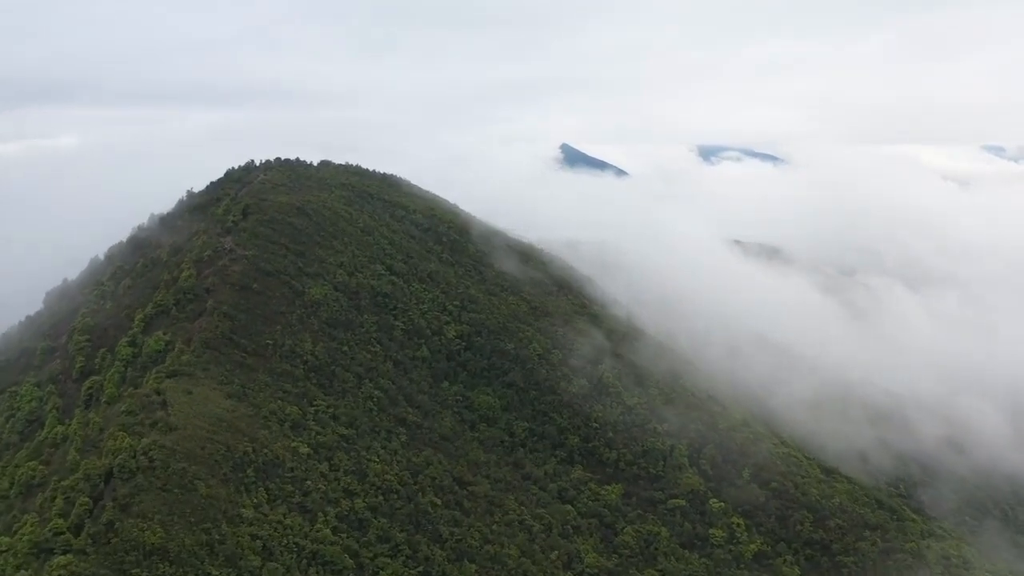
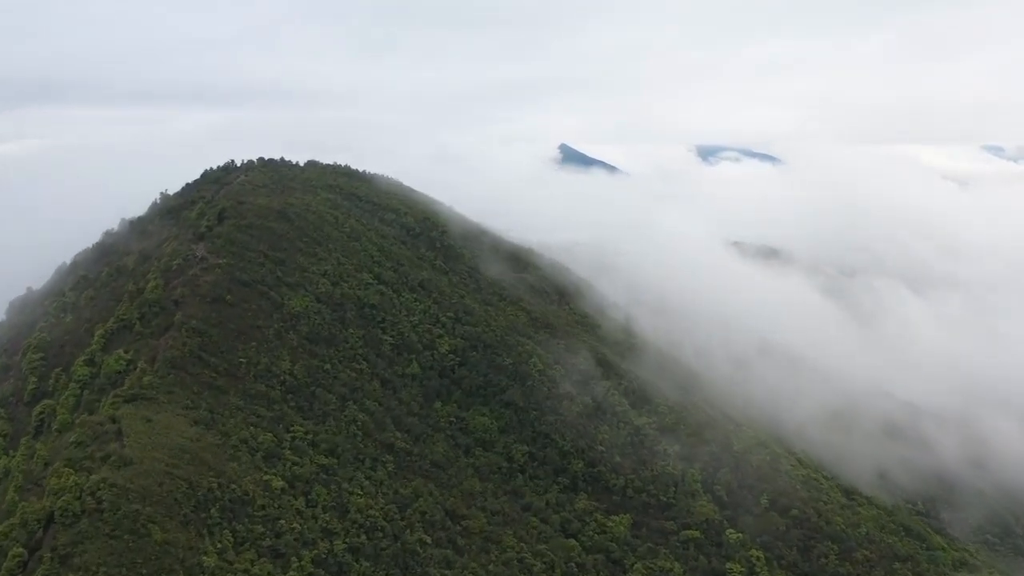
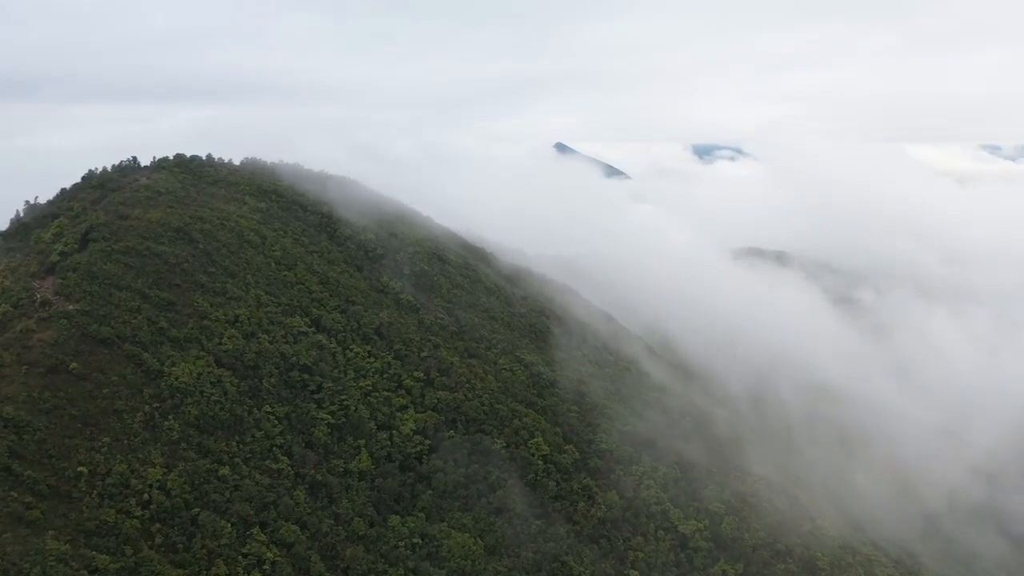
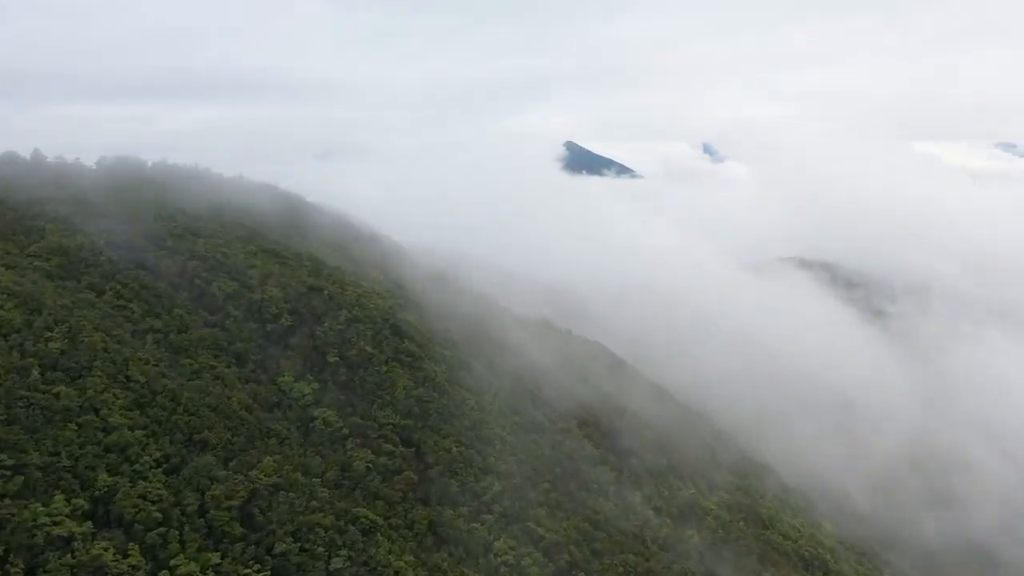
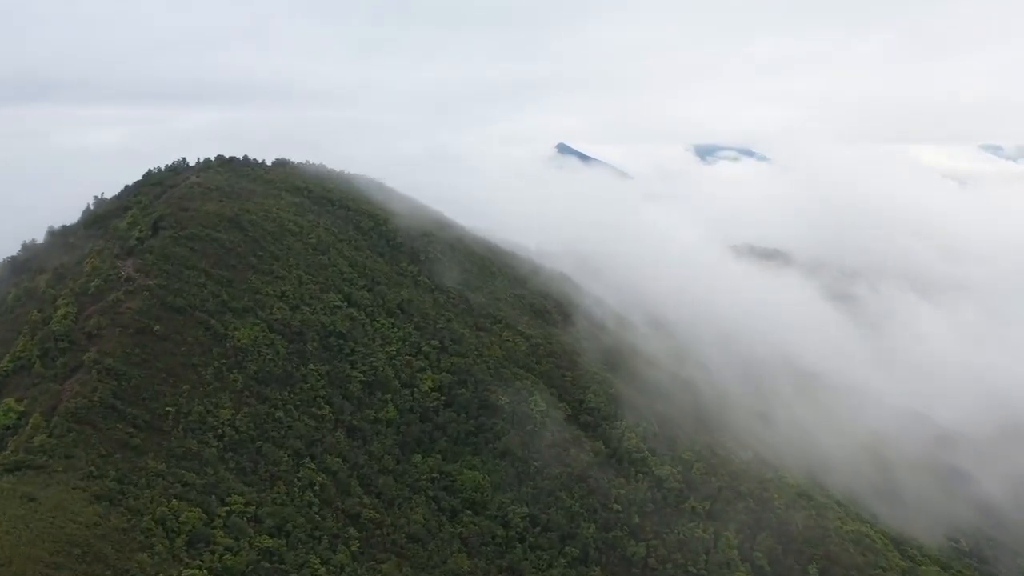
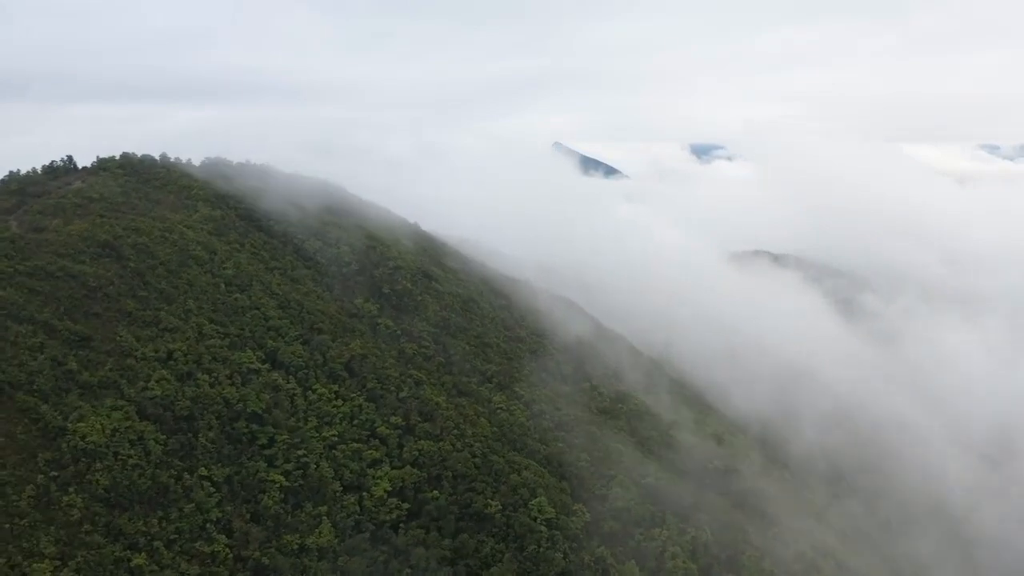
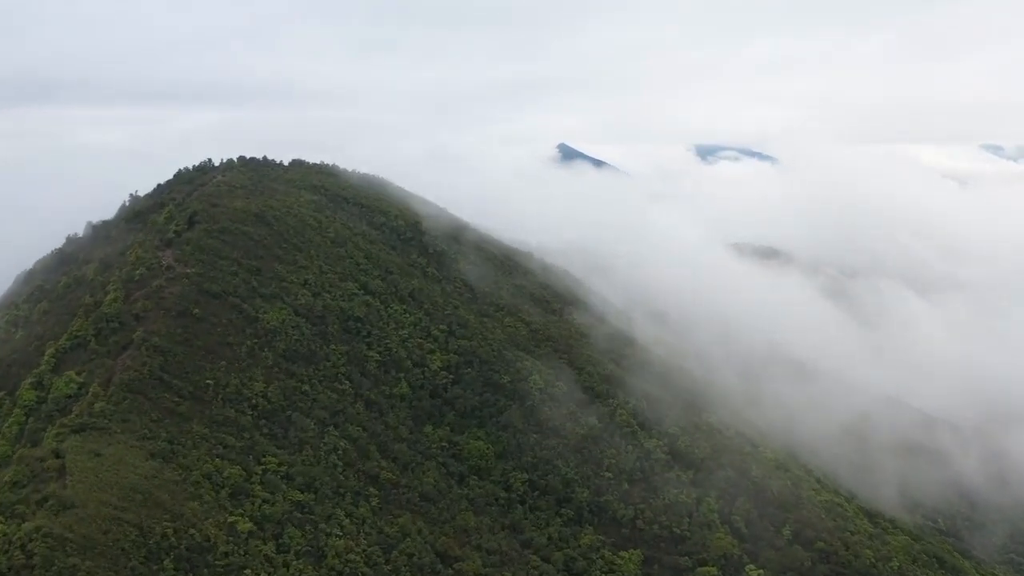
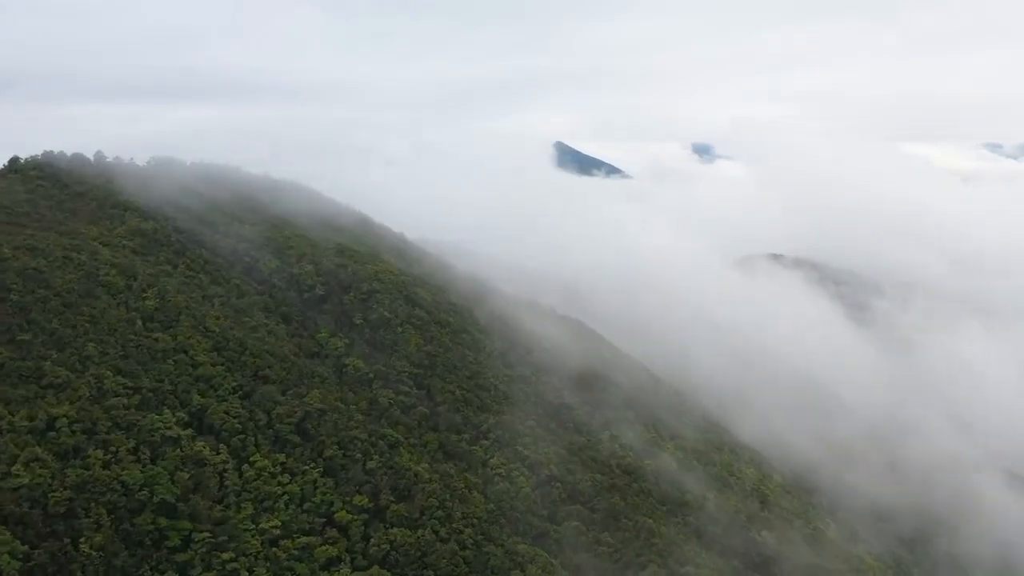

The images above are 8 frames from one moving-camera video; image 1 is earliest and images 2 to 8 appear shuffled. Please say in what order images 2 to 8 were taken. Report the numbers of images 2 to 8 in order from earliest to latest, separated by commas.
2, 7, 5, 3, 6, 8, 4
